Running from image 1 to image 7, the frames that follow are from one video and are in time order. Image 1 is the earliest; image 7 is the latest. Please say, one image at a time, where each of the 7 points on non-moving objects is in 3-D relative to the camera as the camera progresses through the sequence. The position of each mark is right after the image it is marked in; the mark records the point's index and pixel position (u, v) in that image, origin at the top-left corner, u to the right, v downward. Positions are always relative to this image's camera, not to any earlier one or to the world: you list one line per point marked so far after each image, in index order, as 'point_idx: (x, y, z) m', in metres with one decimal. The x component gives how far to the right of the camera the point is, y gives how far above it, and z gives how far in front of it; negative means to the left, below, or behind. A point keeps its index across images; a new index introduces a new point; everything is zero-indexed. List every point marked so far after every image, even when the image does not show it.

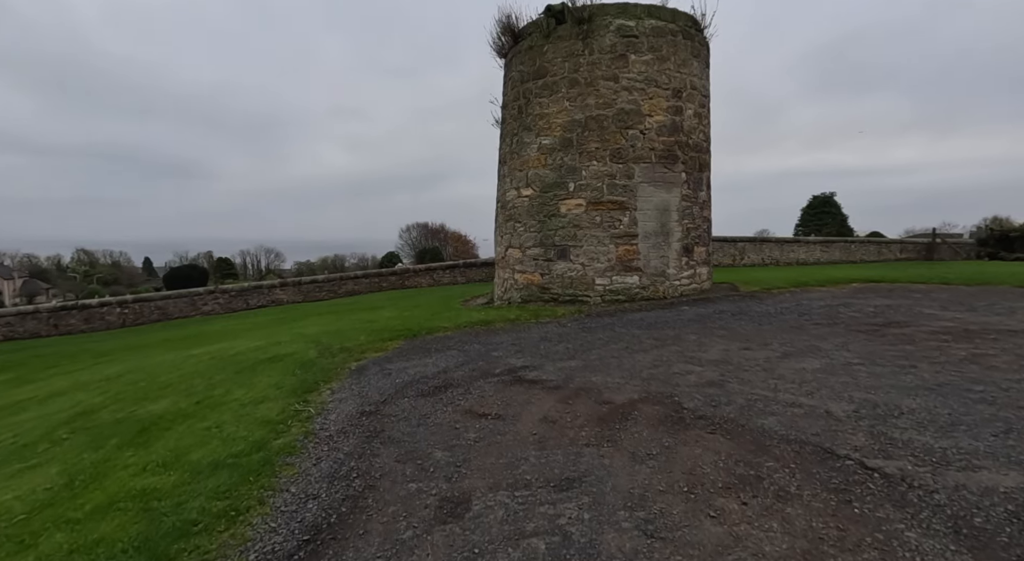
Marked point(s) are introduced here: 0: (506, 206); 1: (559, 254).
0: (-0.1, +1.3, +9.3) m
1: (+0.8, +0.4, +8.5) m
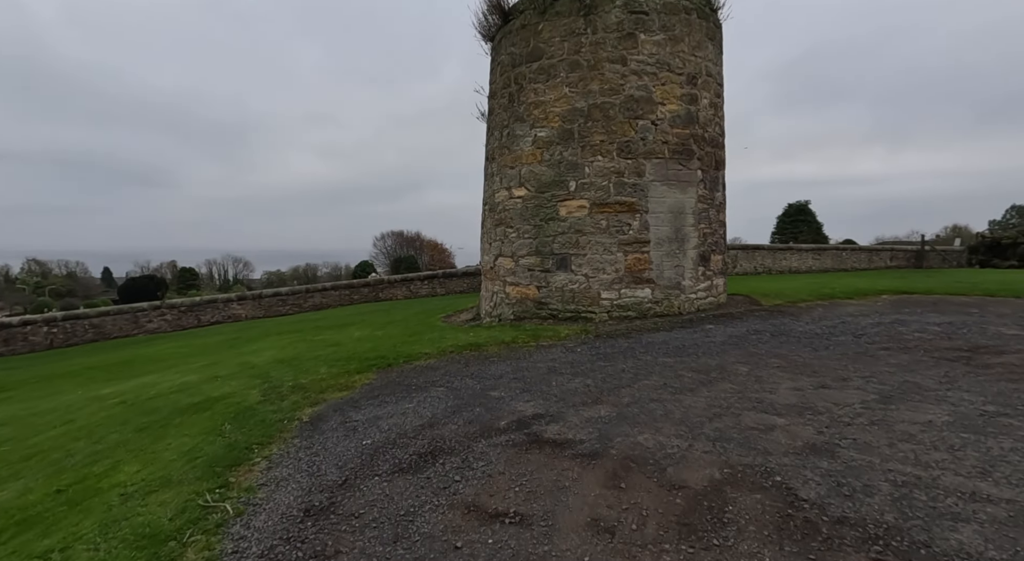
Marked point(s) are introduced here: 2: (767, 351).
0: (-0.3, +1.1, +8.1) m
1: (+0.6, +0.2, +7.4) m
2: (+2.4, -0.7, +4.9) m
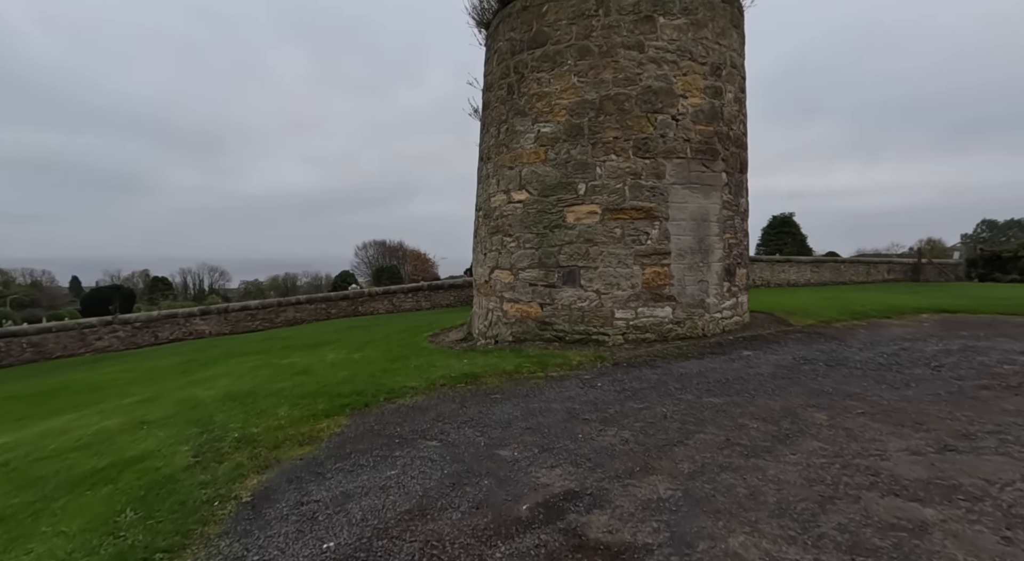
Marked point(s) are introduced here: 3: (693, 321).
0: (-0.3, +0.9, +7.2) m
1: (+0.6, 0.0, +6.4) m
2: (+2.5, -0.8, +4.0) m
3: (+2.2, -0.5, +6.3) m
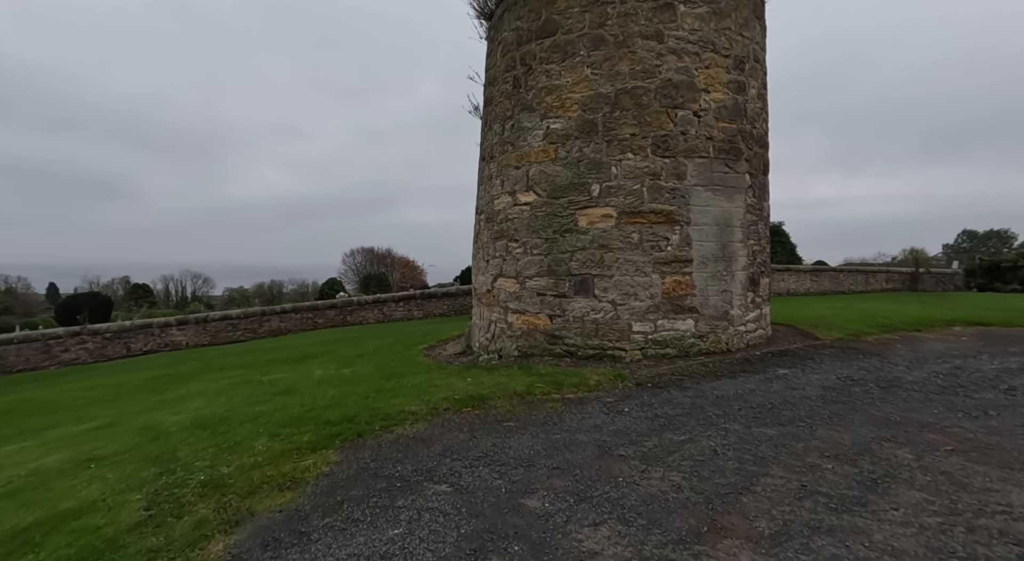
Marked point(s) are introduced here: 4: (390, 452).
0: (-0.2, +0.8, +6.6) m
1: (+0.7, -0.1, +5.8) m
2: (+2.6, -0.9, +3.4) m
3: (+2.2, -0.6, +5.8) m
4: (-0.8, -1.1, +3.5) m
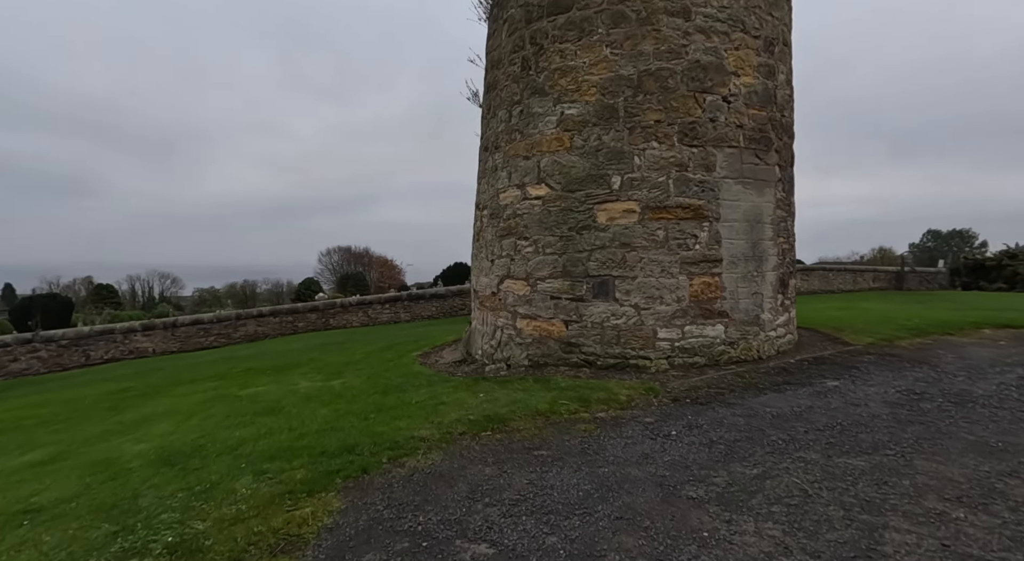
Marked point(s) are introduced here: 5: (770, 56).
0: (-0.1, +0.8, +6.0) m
1: (+0.8, -0.1, +5.3) m
2: (+2.8, -0.9, +3.0) m
3: (+2.4, -0.6, +5.3) m
4: (-0.6, -1.1, +2.9) m
5: (+2.7, +2.3, +5.5) m
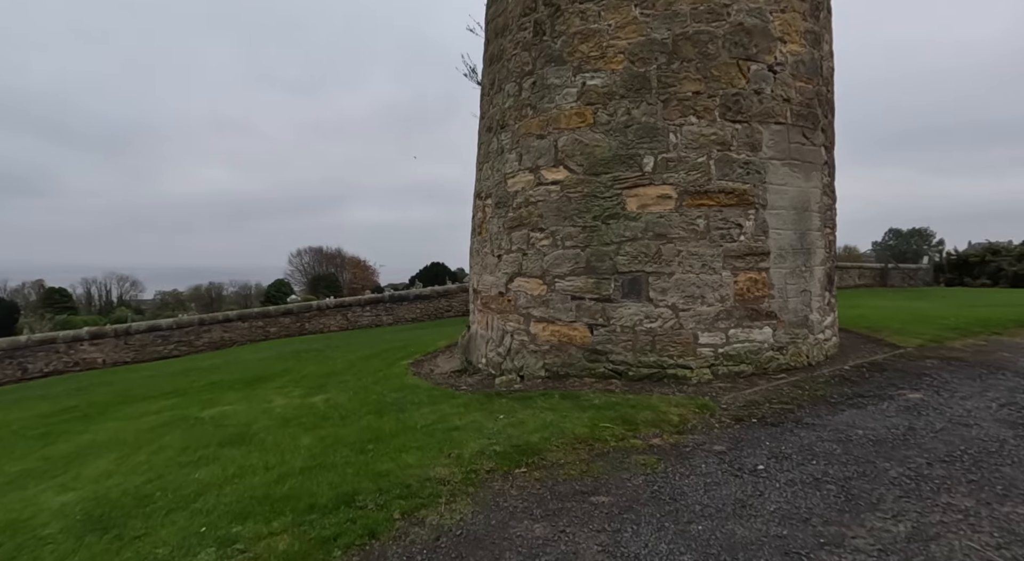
0: (0.0, +0.8, +5.2) m
1: (+1.0, -0.1, +4.6) m
2: (+3.1, -0.9, +2.3) m
3: (+2.5, -0.6, +4.7) m
4: (-0.3, -1.1, +2.0) m
5: (+2.8, +2.4, +4.9) m
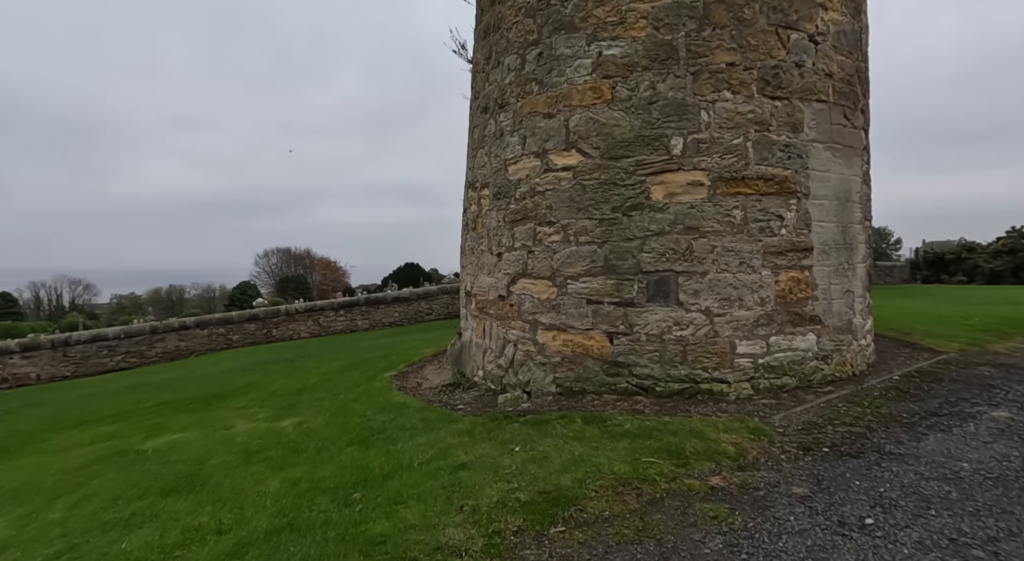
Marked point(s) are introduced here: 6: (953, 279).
0: (0.0, +0.8, +4.5) m
1: (+1.0, -0.1, +3.9) m
2: (+3.2, -0.9, +1.8) m
3: (+2.6, -0.6, +4.1) m
4: (-0.1, -1.1, +1.4) m
5: (+2.8, +2.4, +4.3) m
6: (+15.4, 0.0, +18.4) m
